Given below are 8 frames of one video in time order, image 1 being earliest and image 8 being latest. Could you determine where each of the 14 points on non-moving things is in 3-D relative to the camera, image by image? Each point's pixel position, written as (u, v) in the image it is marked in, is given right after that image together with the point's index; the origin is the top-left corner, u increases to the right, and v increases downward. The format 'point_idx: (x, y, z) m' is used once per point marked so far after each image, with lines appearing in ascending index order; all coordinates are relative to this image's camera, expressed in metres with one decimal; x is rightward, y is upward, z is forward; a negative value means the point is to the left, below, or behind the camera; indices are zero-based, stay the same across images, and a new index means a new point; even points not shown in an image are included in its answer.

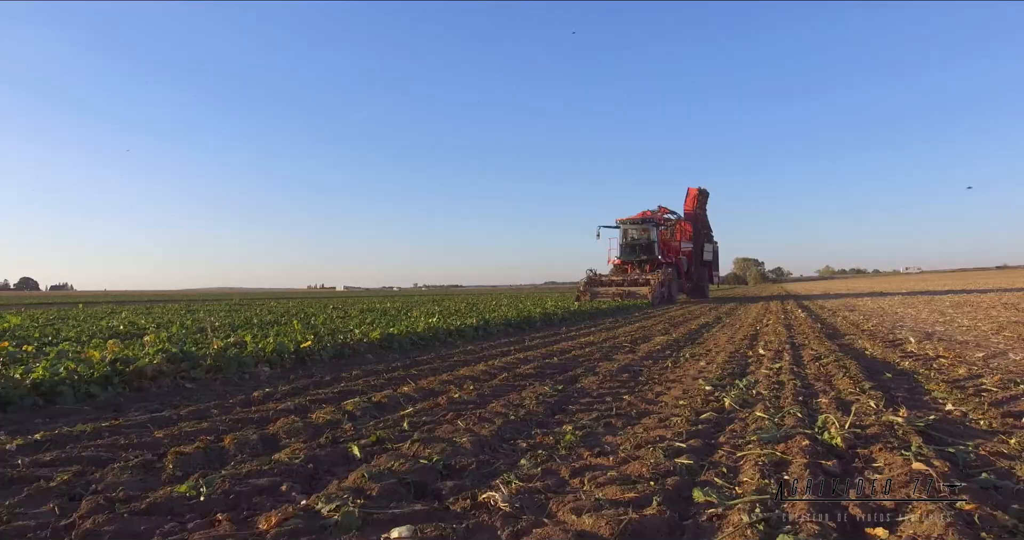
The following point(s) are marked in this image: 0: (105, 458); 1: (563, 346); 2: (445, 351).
0: (-3.2, -1.5, +4.3) m
1: (+1.0, -1.5, +11.2) m
2: (-1.3, -1.6, +10.9) m
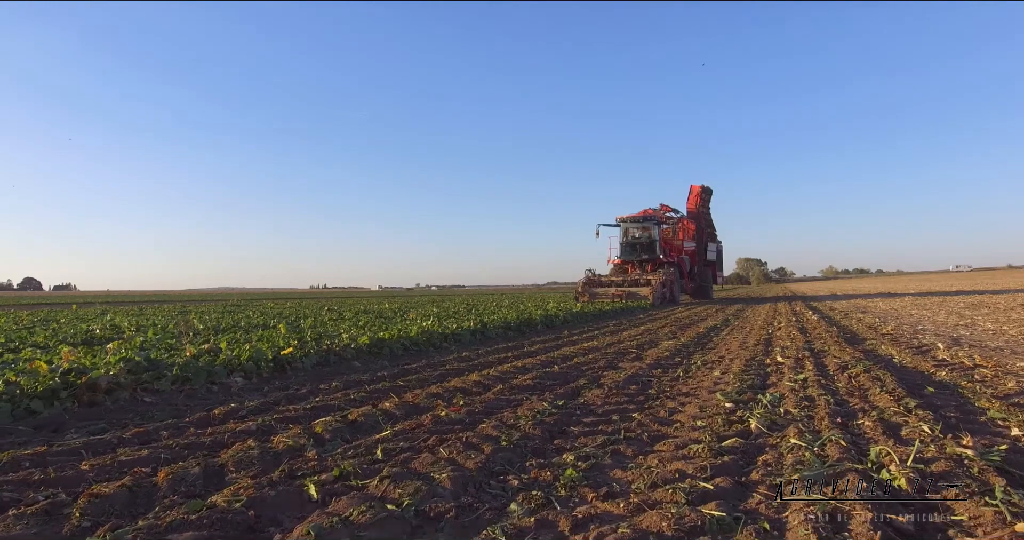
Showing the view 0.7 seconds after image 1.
0: (-3.2, -1.5, +3.6) m
1: (+0.9, -1.6, +10.5) m
2: (-1.4, -1.6, +10.2) m
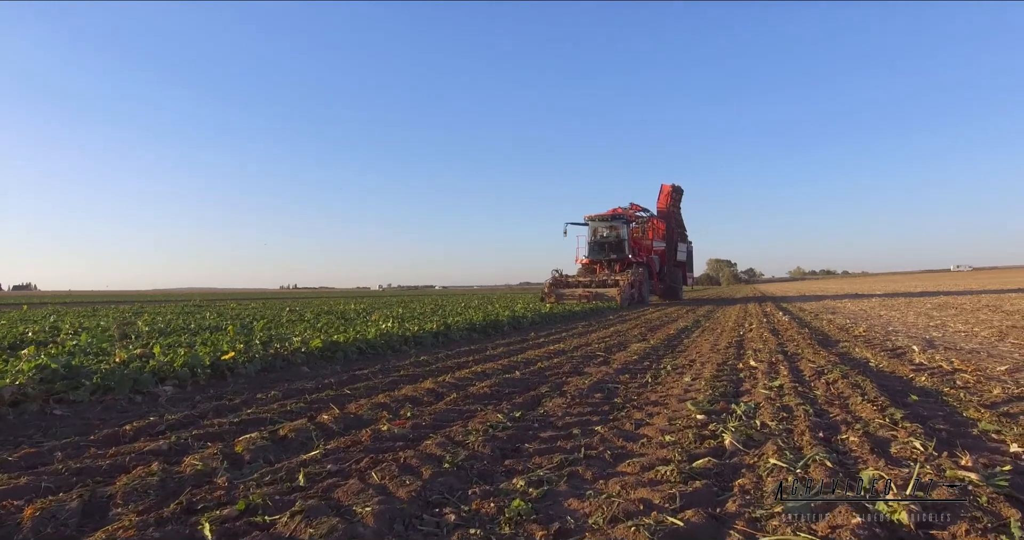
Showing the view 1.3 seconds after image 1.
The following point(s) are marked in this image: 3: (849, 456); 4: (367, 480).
0: (-3.6, -1.4, +2.8) m
1: (+0.2, -1.5, +9.9) m
2: (-2.0, -1.6, +9.5) m
3: (+2.3, -1.3, +3.8) m
4: (-1.0, -1.4, +3.8) m
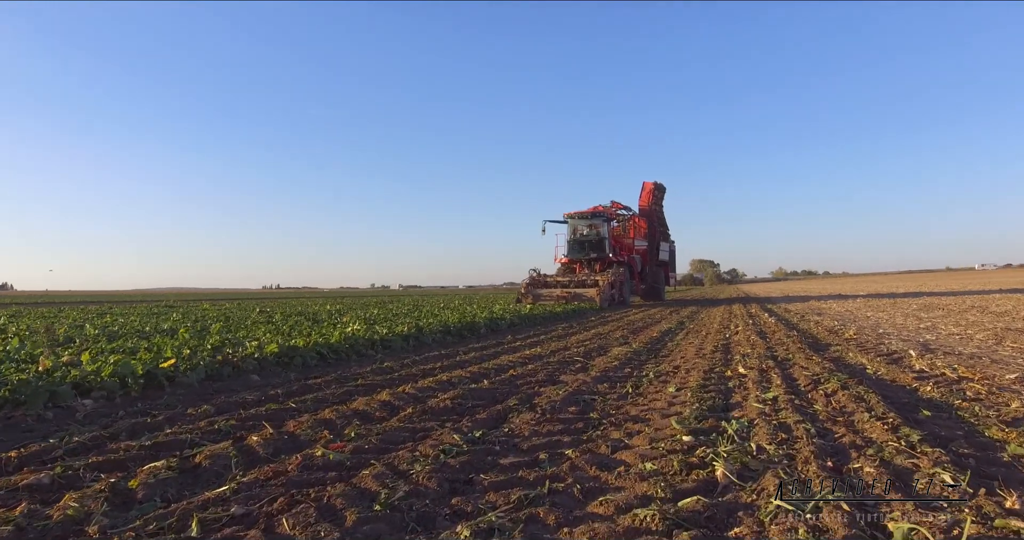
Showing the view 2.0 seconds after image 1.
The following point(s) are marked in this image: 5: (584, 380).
0: (-3.9, -1.4, +2.0) m
1: (-0.2, -1.5, +9.2) m
2: (-2.5, -1.6, +8.7) m
3: (+2.0, -1.2, +3.1) m
4: (-1.3, -1.4, +3.0) m
5: (+1.0, -1.5, +7.4) m
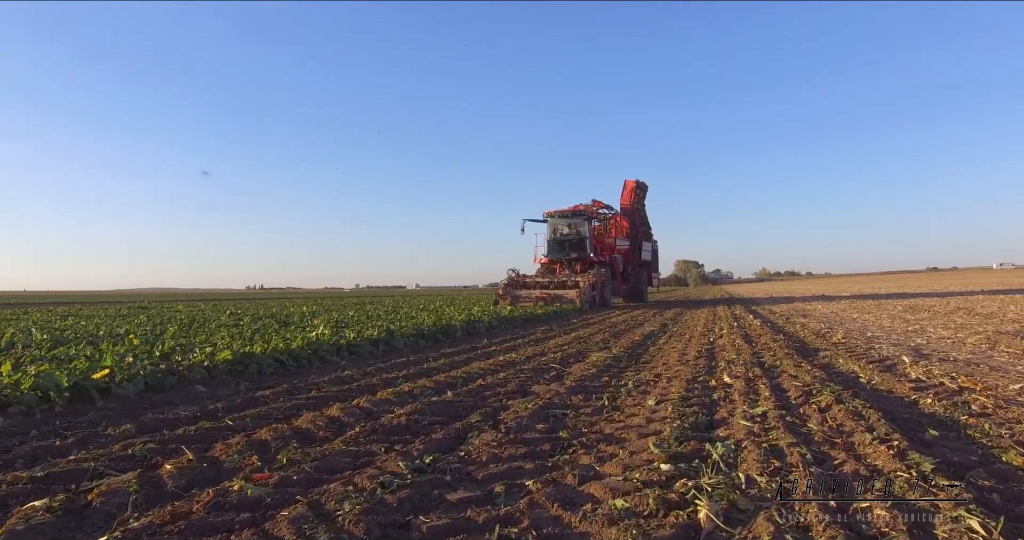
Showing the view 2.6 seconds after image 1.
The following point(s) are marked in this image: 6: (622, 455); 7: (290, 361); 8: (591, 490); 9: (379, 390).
0: (-4.1, -1.4, +1.3) m
1: (-0.7, -1.5, +8.6) m
2: (-2.9, -1.6, +8.1) m
3: (+1.7, -1.3, +2.5) m
4: (-1.6, -1.4, +2.4) m
5: (+0.6, -1.5, +6.8) m
6: (+0.8, -1.4, +4.2) m
7: (-3.8, -1.5, +9.4) m
8: (+0.5, -1.4, +3.5) m
9: (-1.7, -1.5, +7.0) m
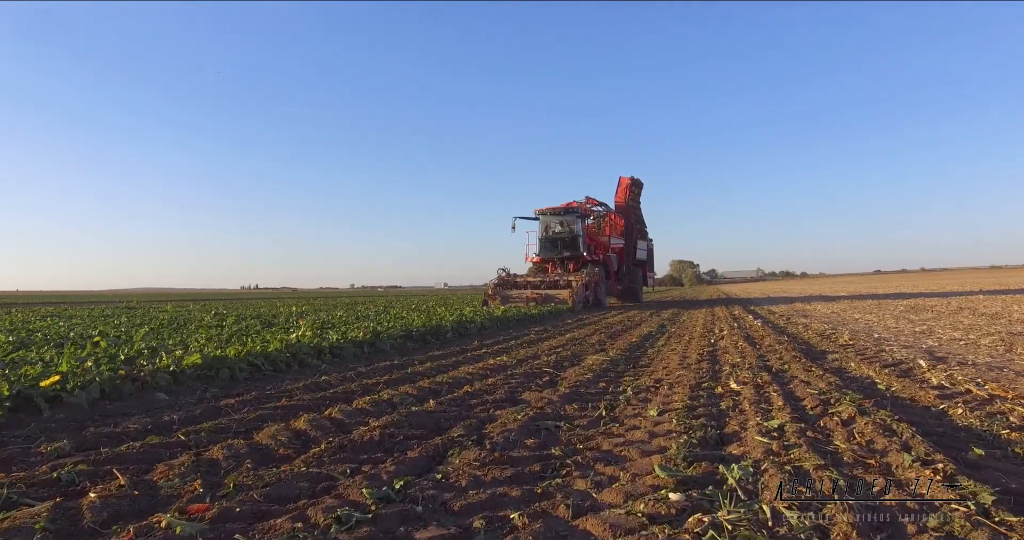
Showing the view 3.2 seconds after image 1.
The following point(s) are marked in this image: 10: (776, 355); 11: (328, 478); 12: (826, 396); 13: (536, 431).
0: (-4.2, -1.4, +0.7) m
1: (-0.8, -1.5, +8.0) m
2: (-3.1, -1.5, +7.5) m
3: (+1.6, -1.2, +2.0) m
4: (-1.7, -1.4, +1.8) m
5: (+0.4, -1.5, +6.3) m
6: (+0.7, -1.4, +3.7) m
7: (-3.9, -1.5, +8.8) m
8: (+0.4, -1.4, +3.0) m
9: (-1.8, -1.5, +6.4) m
10: (+4.4, -1.4, +9.3) m
11: (-1.2, -1.4, +3.8) m
12: (+3.3, -1.3, +5.8) m
13: (+0.2, -1.4, +5.0) m
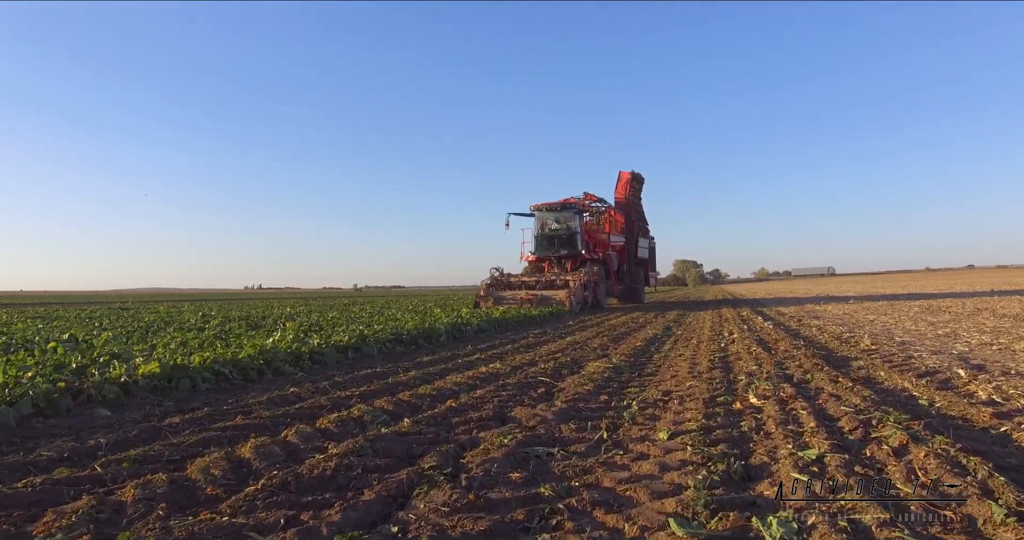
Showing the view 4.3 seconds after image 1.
0: (-4.4, -1.4, -0.1) m
1: (-0.9, -1.5, +7.2) m
2: (-3.2, -1.5, +6.7) m
3: (+1.4, -1.2, +1.2) m
4: (-1.8, -1.4, +1.0) m
5: (+0.3, -1.4, +5.5) m
6: (+0.6, -1.4, +2.9) m
7: (-4.0, -1.5, +8.0) m
8: (+0.3, -1.4, +2.2) m
9: (-1.9, -1.5, +5.6) m
10: (+4.3, -1.4, +8.5) m
11: (-1.4, -1.4, +3.0) m
12: (+3.2, -1.3, +5.0) m
13: (+0.1, -1.4, +4.2) m
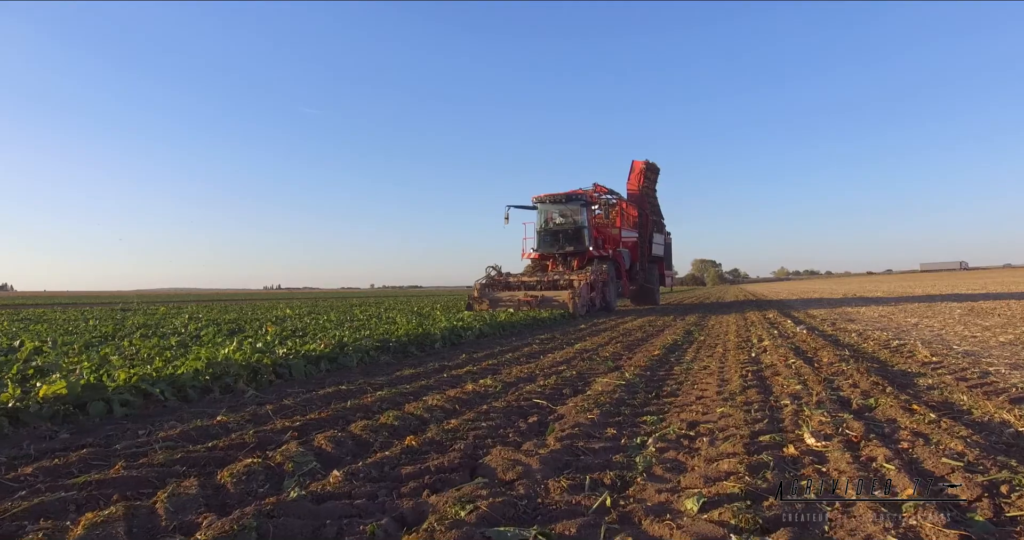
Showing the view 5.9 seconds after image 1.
0: (-4.7, -1.4, -1.4) m
1: (-1.1, -1.5, +5.8) m
2: (-3.4, -1.5, +5.4) m
3: (+1.1, -1.2, -0.3) m
4: (-2.1, -1.4, -0.4) m
5: (+0.1, -1.4, +4.0) m
6: (+0.3, -1.3, +1.4) m
7: (-4.1, -1.5, +6.7) m
8: (0.0, -1.3, +0.8) m
9: (-2.1, -1.4, +4.2) m
10: (+4.2, -1.4, +6.9) m
11: (-1.6, -1.4, +1.6) m
12: (+2.9, -1.3, +3.5) m
13: (-0.1, -1.4, +2.8) m
